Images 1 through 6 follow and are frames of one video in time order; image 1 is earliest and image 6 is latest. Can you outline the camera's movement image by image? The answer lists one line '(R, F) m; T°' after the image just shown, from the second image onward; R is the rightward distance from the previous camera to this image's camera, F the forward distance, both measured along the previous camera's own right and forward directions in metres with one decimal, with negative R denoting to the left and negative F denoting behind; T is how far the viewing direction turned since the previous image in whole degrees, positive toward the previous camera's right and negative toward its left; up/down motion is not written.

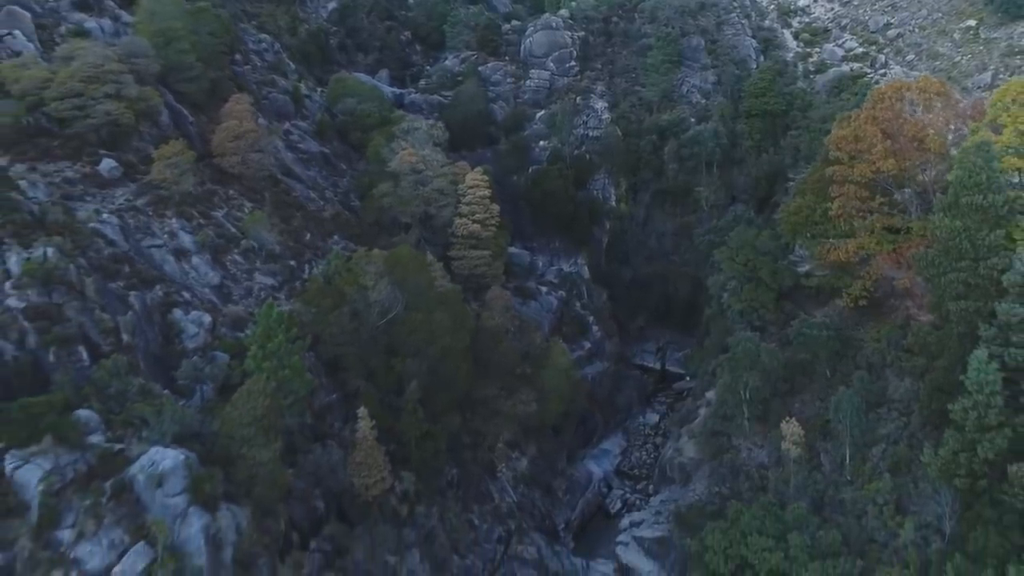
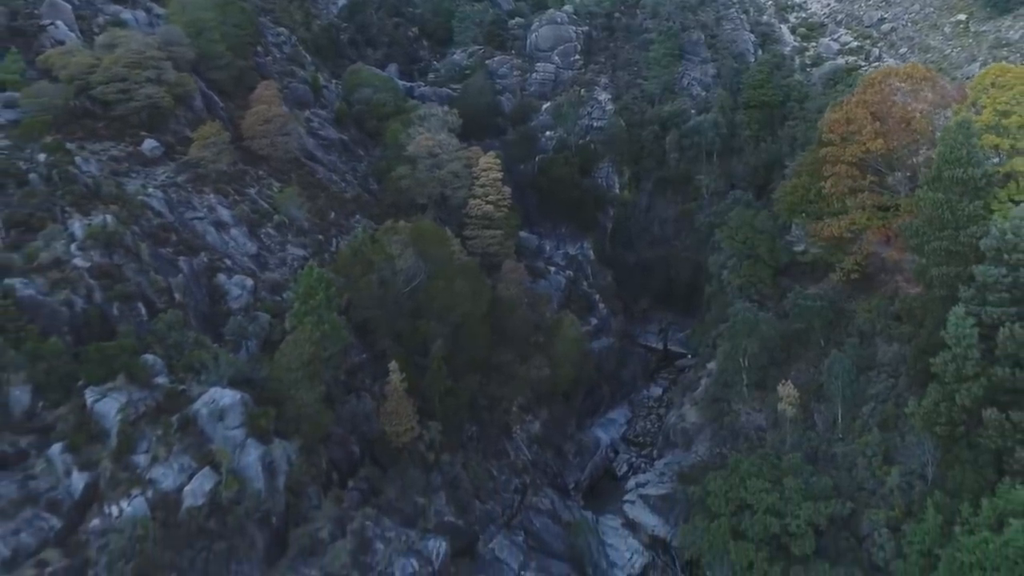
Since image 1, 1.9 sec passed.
(-0.6, -2.2) m; 0°
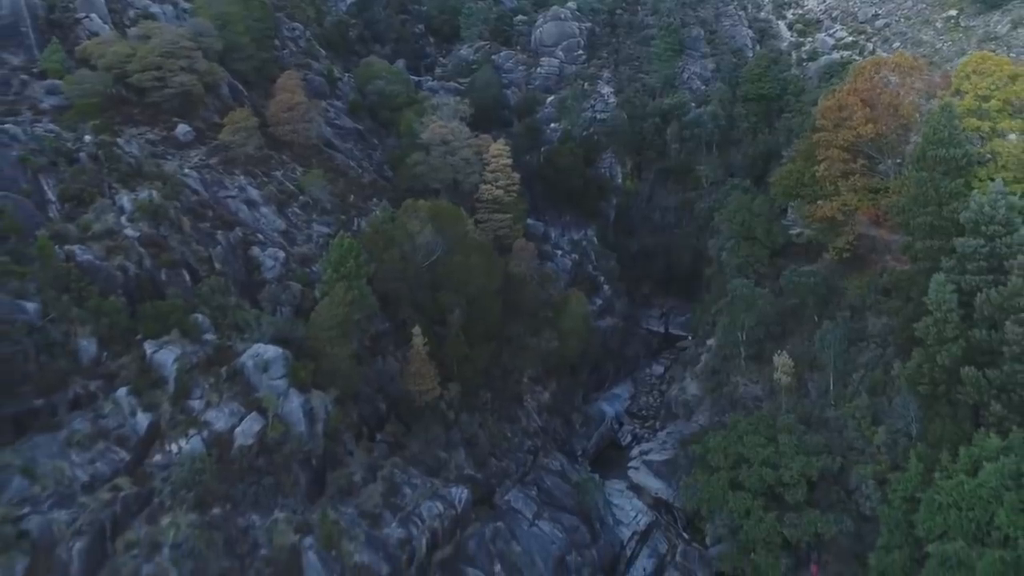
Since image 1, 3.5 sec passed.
(-0.5, -2.1) m; 0°
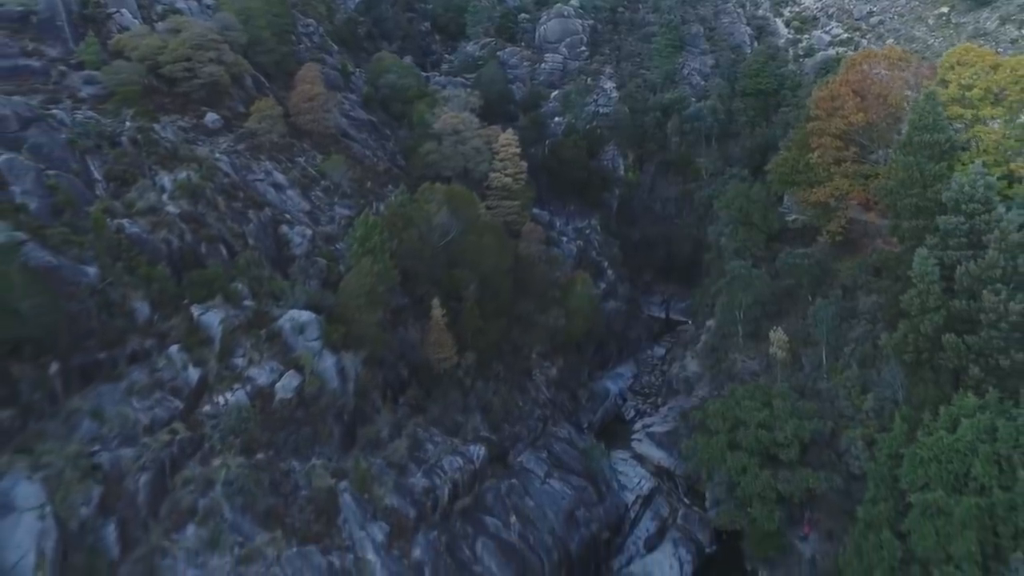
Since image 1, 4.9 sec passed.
(-0.5, -2.0) m; 0°
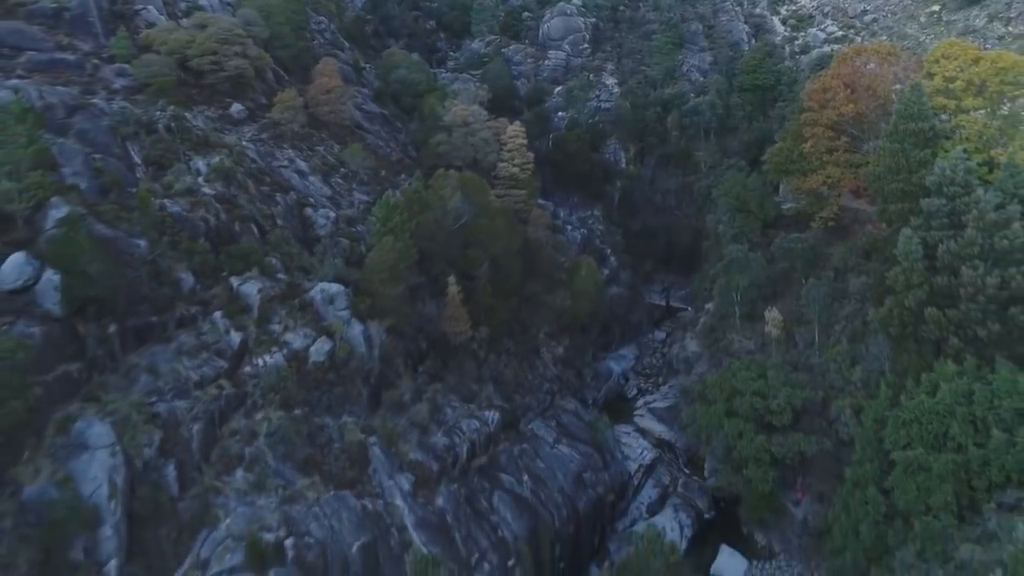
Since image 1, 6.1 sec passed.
(-0.5, -2.1) m; 0°
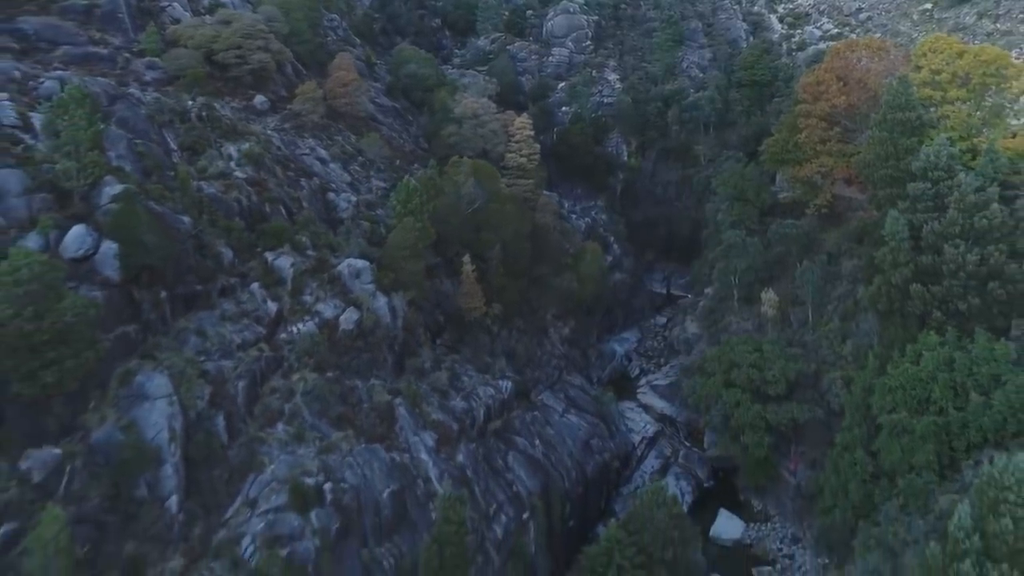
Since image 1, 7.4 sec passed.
(-0.5, -2.1) m; 0°
